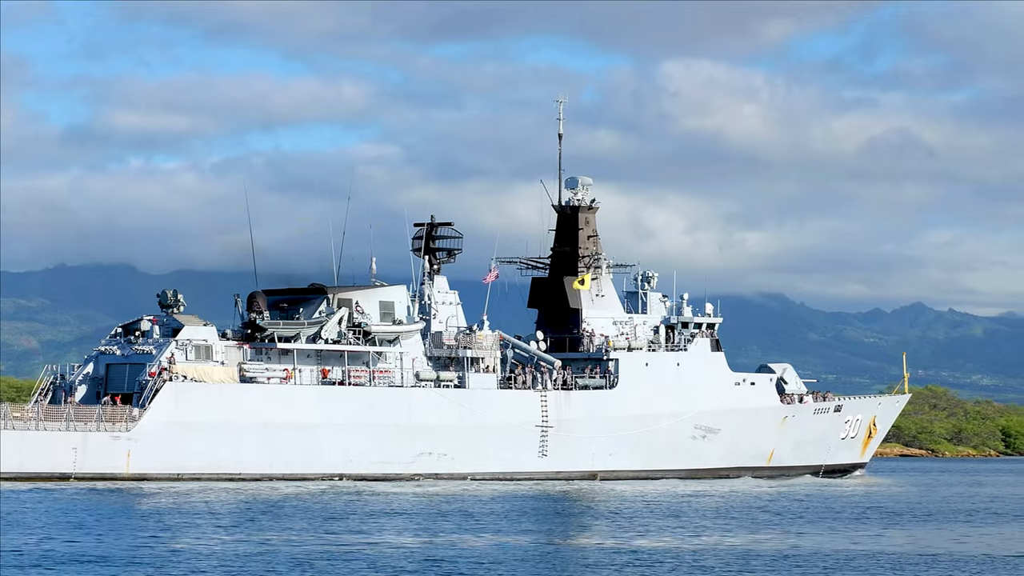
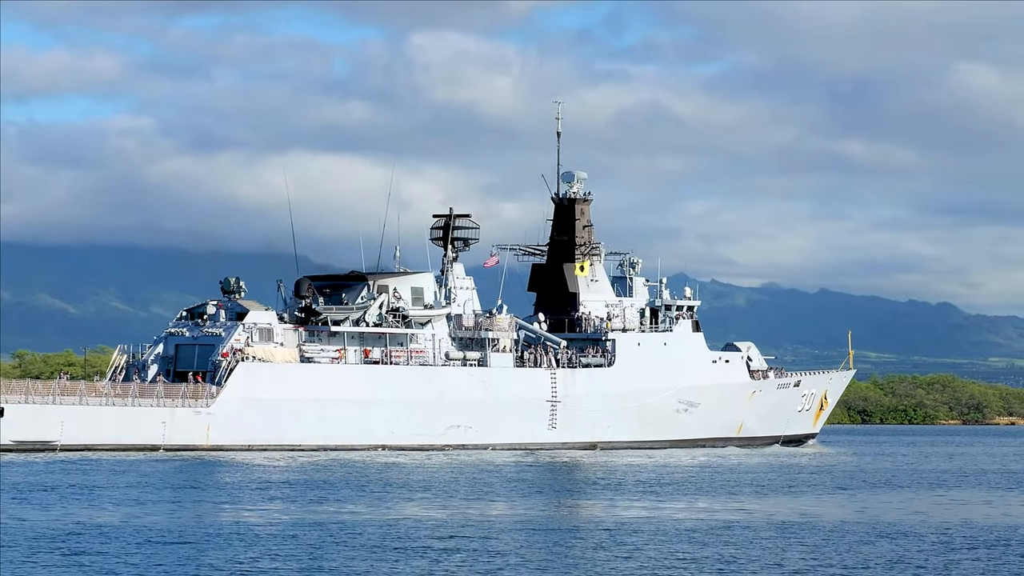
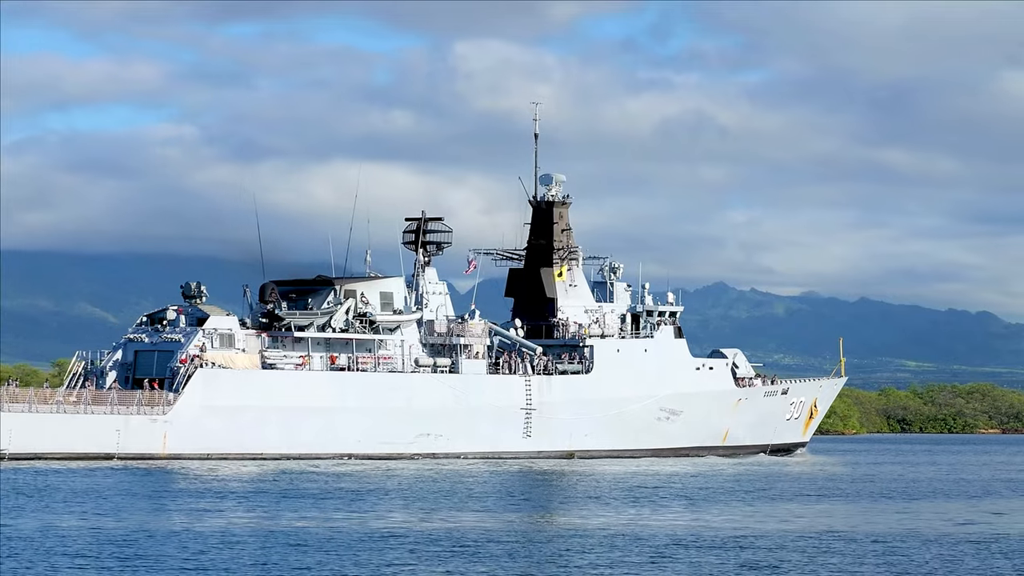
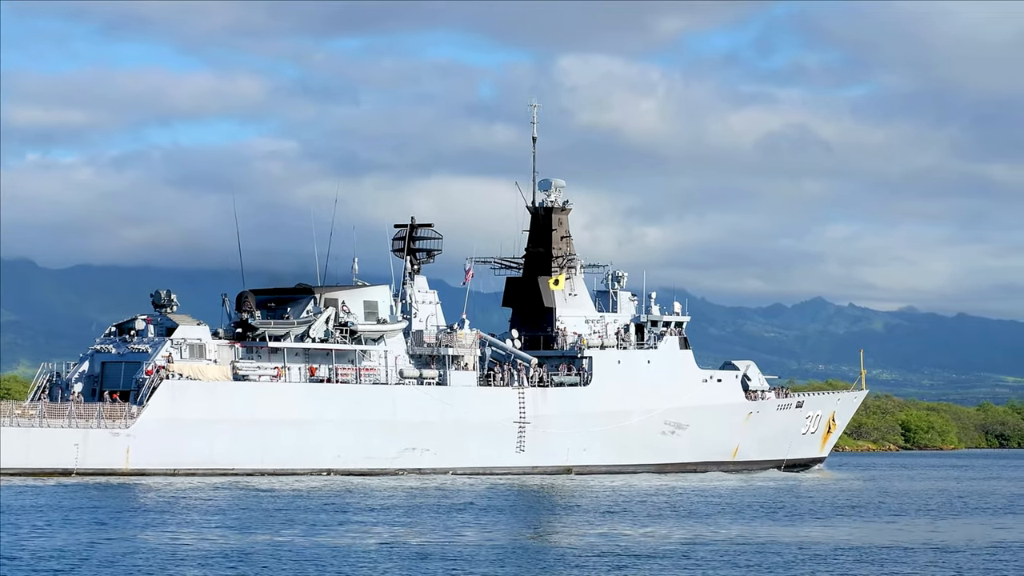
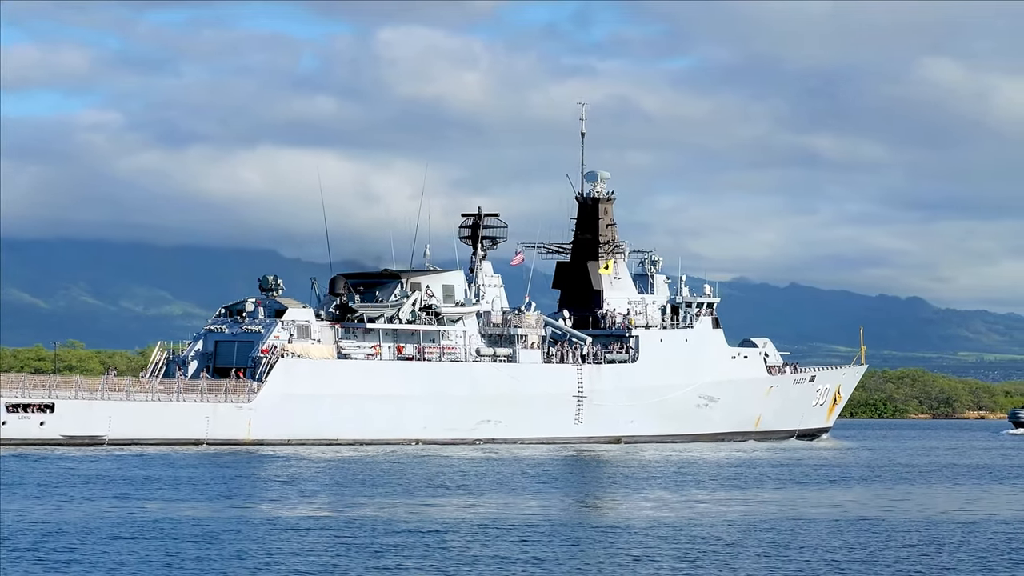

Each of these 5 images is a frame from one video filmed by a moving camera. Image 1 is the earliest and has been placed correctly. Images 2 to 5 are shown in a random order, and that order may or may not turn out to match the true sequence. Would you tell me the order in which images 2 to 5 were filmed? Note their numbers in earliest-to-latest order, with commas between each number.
4, 3, 2, 5
